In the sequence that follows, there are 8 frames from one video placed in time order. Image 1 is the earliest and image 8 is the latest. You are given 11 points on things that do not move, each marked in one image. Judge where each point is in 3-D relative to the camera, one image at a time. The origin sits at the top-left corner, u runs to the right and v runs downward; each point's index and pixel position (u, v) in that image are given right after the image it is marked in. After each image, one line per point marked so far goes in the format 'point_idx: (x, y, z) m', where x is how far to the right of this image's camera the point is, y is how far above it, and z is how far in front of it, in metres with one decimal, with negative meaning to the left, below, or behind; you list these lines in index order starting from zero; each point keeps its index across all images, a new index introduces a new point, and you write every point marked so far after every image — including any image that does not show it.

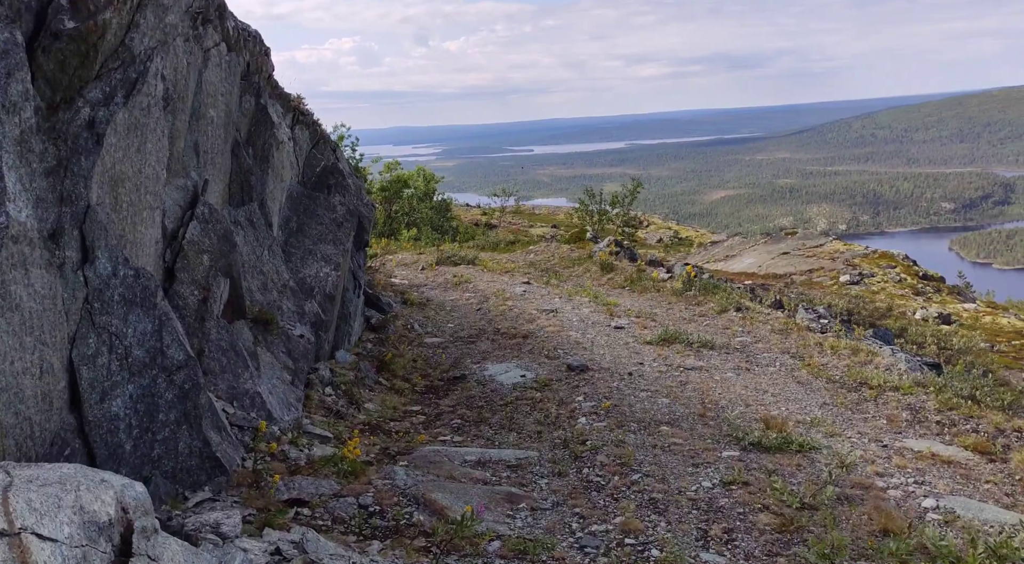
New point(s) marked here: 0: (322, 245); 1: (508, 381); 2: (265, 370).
0: (-3.9, +0.8, +17.8) m
1: (-0.1, -2.1, +18.3) m
2: (-3.9, -1.4, +13.5) m
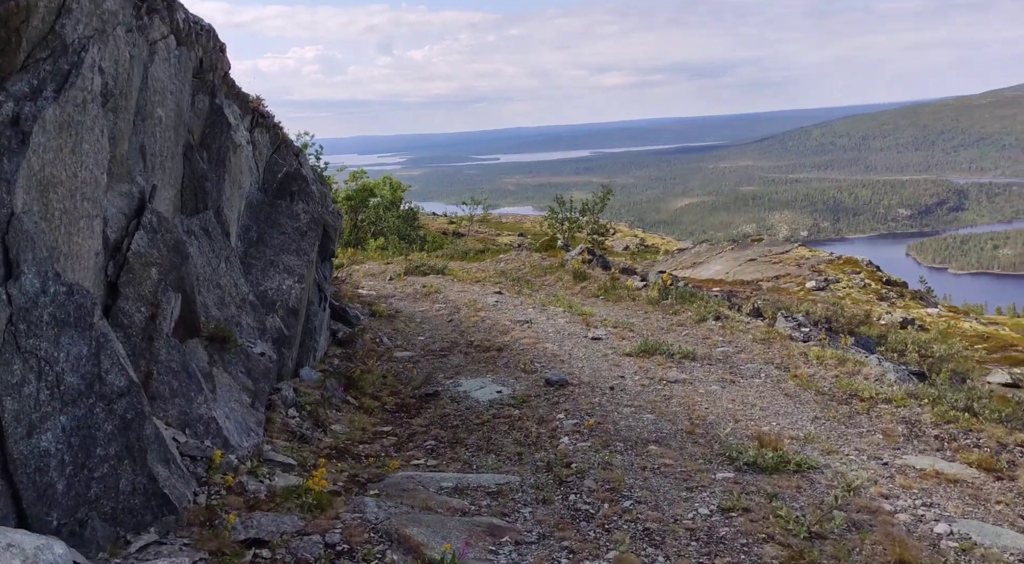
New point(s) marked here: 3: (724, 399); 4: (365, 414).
0: (-4.4, +0.5, +16.7) m
1: (-0.6, -2.4, +17.4) m
2: (-4.2, -1.6, +12.4) m
3: (+4.2, -2.3, +17.0) m
4: (-2.8, -2.5, +16.3) m
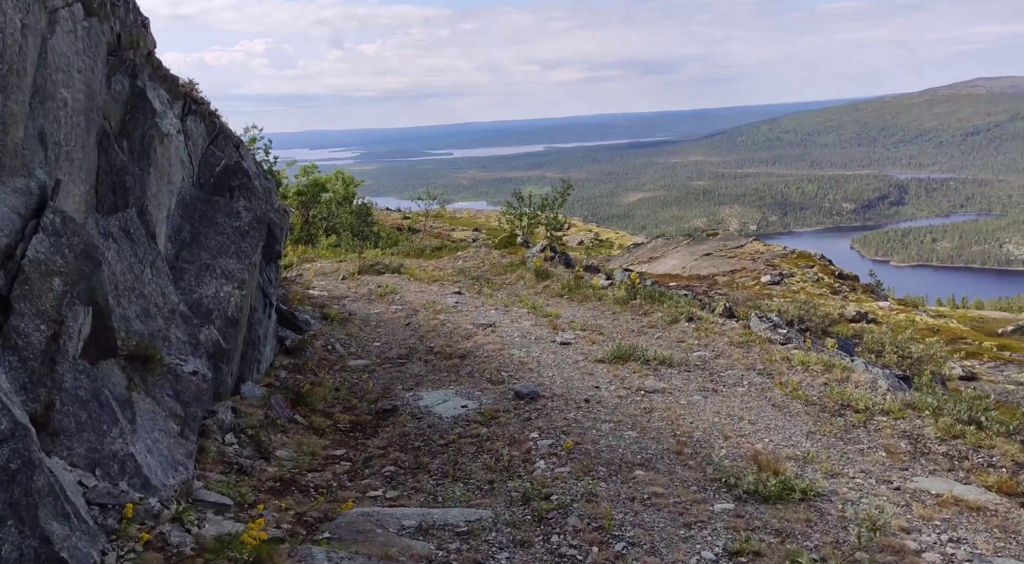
0: (-5.0, +0.4, +14.9) m
1: (-1.2, -2.4, +15.8) m
2: (-4.6, -1.7, +10.6) m
3: (+3.6, -2.4, +15.6) m
4: (-3.4, -2.6, +14.6) m
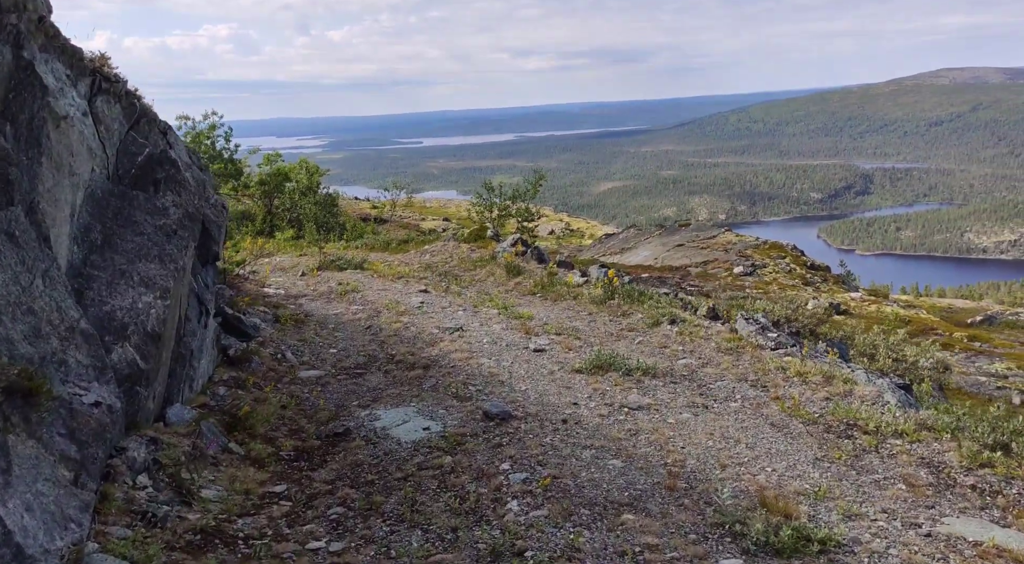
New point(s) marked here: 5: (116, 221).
0: (-5.5, +0.3, +12.8) m
1: (-1.7, -2.5, +13.9) m
2: (-4.9, -1.9, +8.6) m
3: (+3.1, -2.5, +13.9) m
4: (-3.9, -2.7, +12.7) m
5: (-5.9, +0.9, +12.8) m
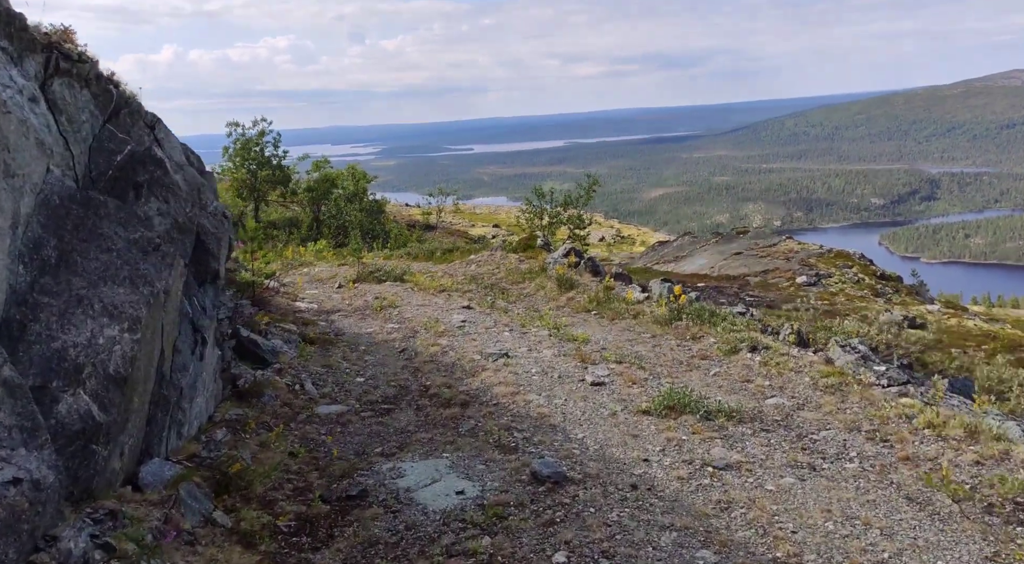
0: (-4.9, 0.0, +10.3) m
1: (-1.0, -2.9, +11.1) m
2: (-4.5, -2.2, +6.0) m
3: (+3.8, -2.9, +10.9) m
4: (-3.2, -3.1, +10.0) m
5: (-5.3, +0.6, +10.3) m
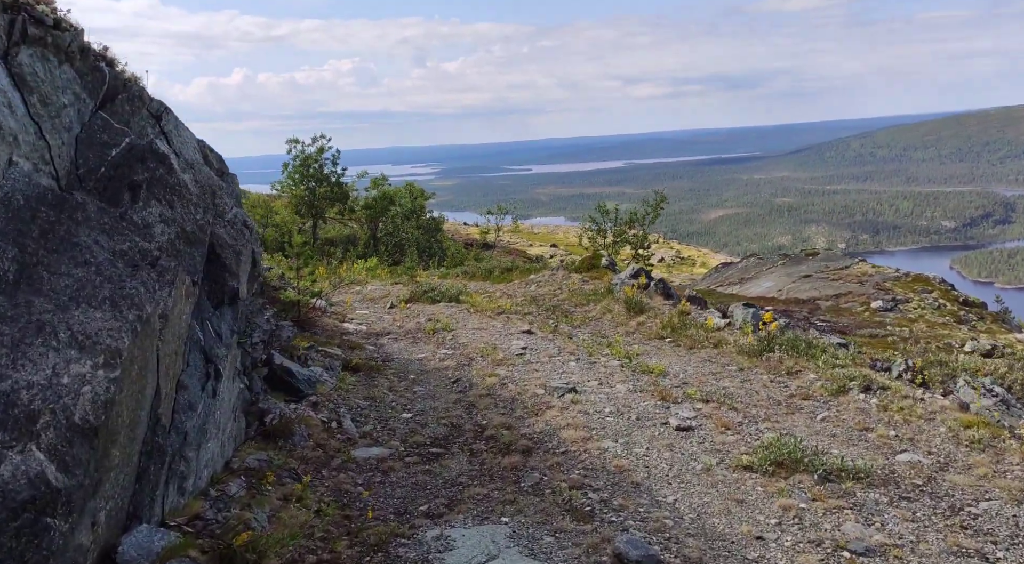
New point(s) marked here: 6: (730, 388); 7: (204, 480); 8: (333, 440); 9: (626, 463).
0: (-4.1, -0.2, +8.1) m
1: (-0.2, -3.2, +8.6) m
2: (-4.0, -2.3, +3.8) m
3: (+4.6, -3.2, +8.1) m
4: (-2.5, -3.3, +7.7) m
5: (-4.5, +0.4, +8.2) m
6: (+4.5, -2.2, +17.4) m
7: (-3.9, -2.5, +10.7) m
8: (-2.9, -2.6, +14.0) m
9: (+1.7, -2.6, +12.4) m
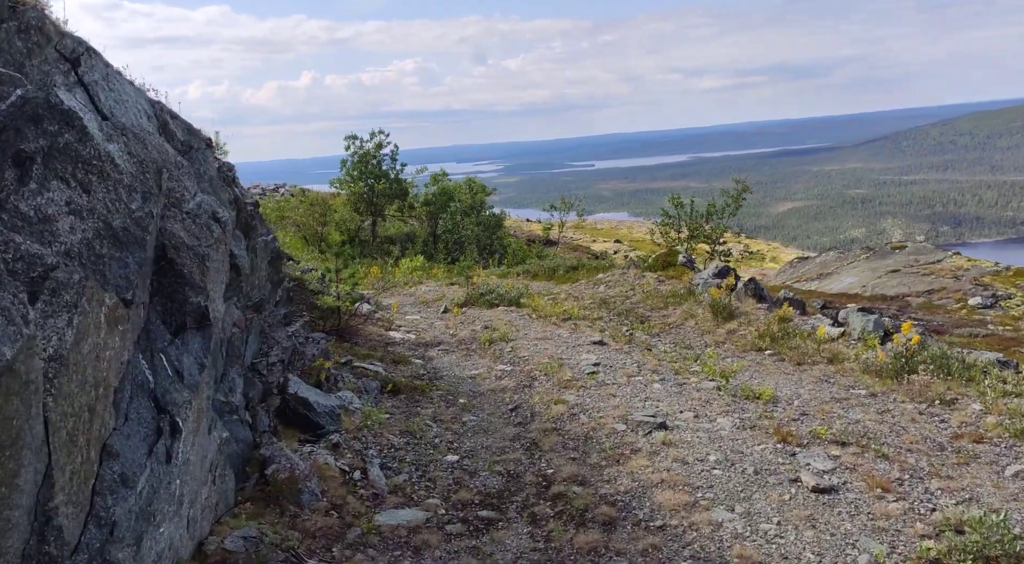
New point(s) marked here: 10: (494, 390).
0: (-3.6, -0.4, +4.9) m
1: (+0.3, -3.3, +5.1) m
2: (-3.9, -2.5, +0.6) m
3: (+5.1, -3.3, +4.2) m
4: (-2.0, -3.5, +4.4) m
5: (-4.0, +0.2, +5.0) m
6: (+5.6, -2.2, +13.5) m
7: (-3.2, -2.6, +7.5) m
8: (-2.0, -2.7, +10.7) m
9: (+2.5, -2.7, +8.8) m
10: (-0.3, -2.1, +17.1) m
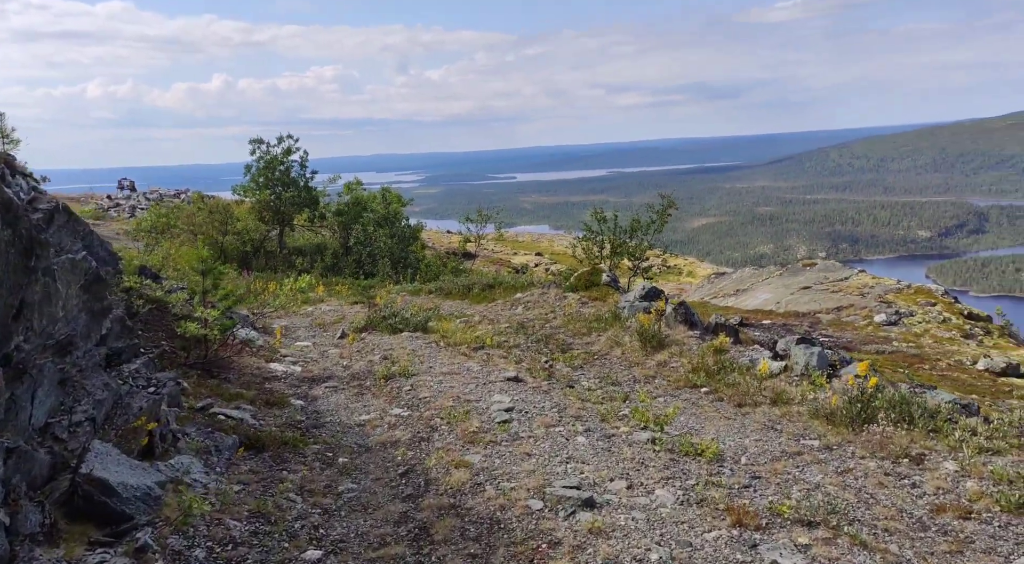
0: (-4.2, -0.7, +1.6) m
1: (-0.3, -3.7, +2.1) m
2: (-4.1, -2.8, -2.8) m
3: (+4.5, -3.7, +1.6) m
4: (-2.6, -3.8, +1.2) m
5: (-4.6, -0.1, +1.6) m
6: (+4.2, -2.7, +11.0) m
7: (-4.0, -3.0, +4.1) m
8: (-3.2, -3.1, +7.5) m
9: (+1.5, -3.1, +6.0) m
10: (-2.1, -2.6, +13.9) m
